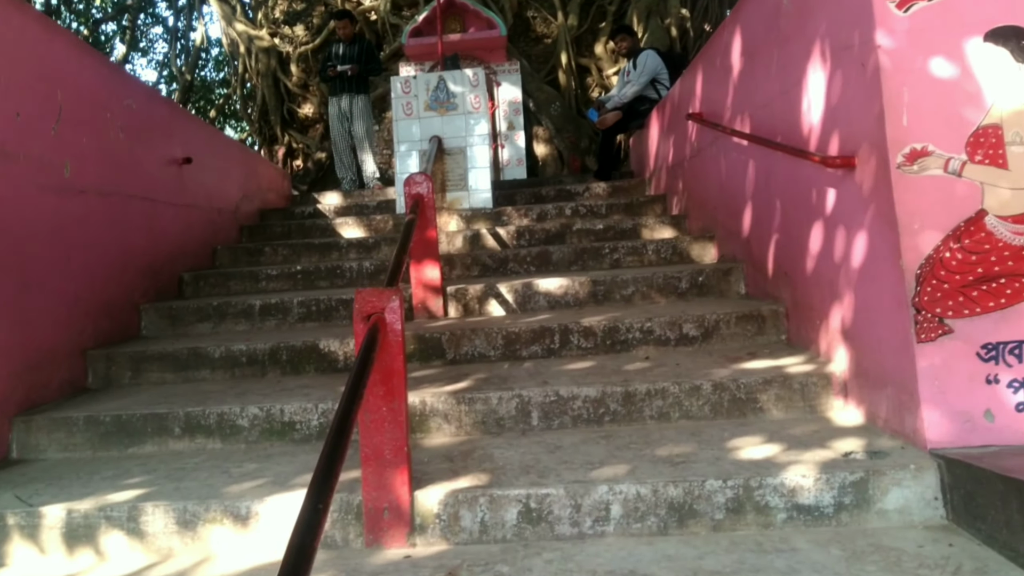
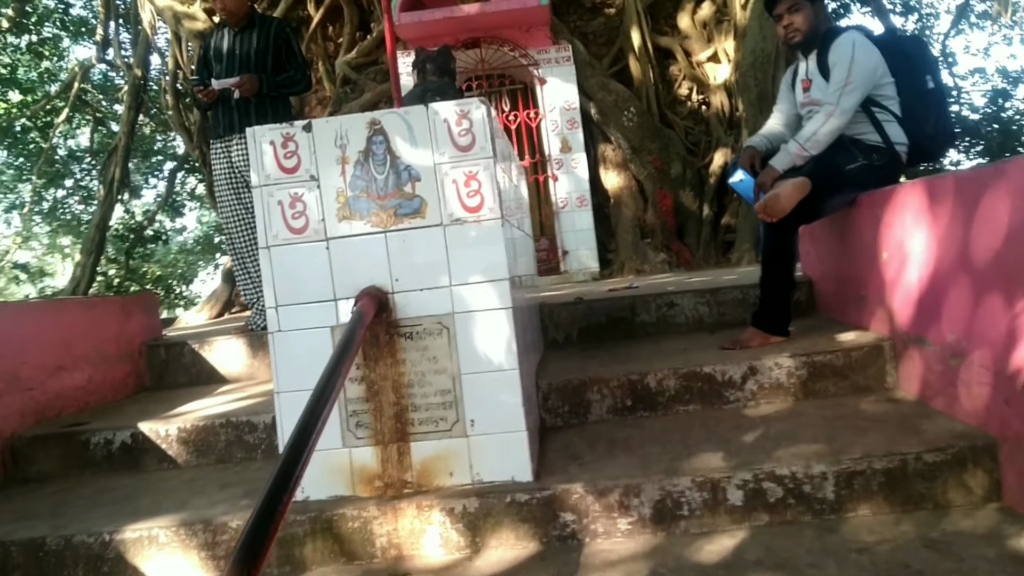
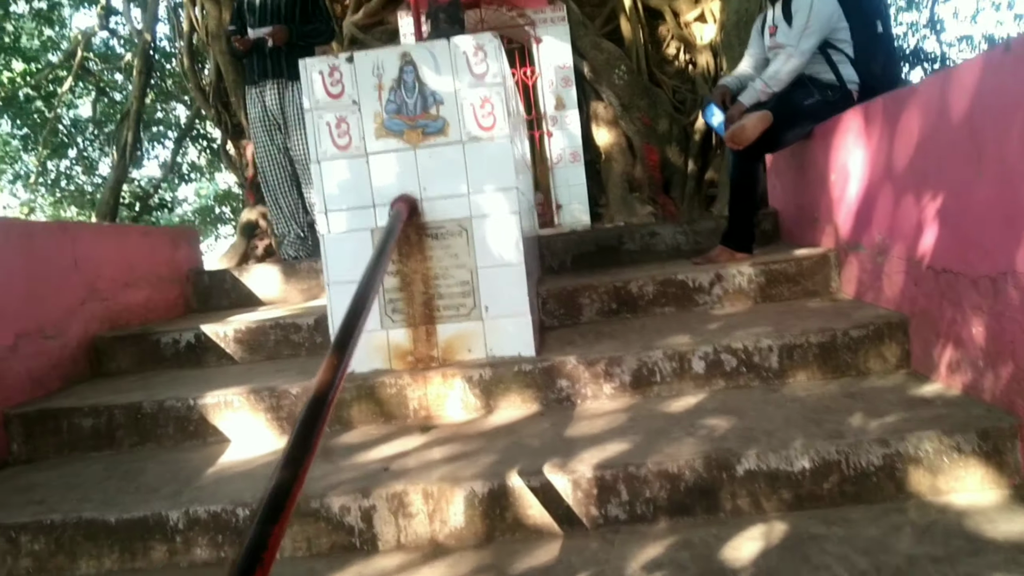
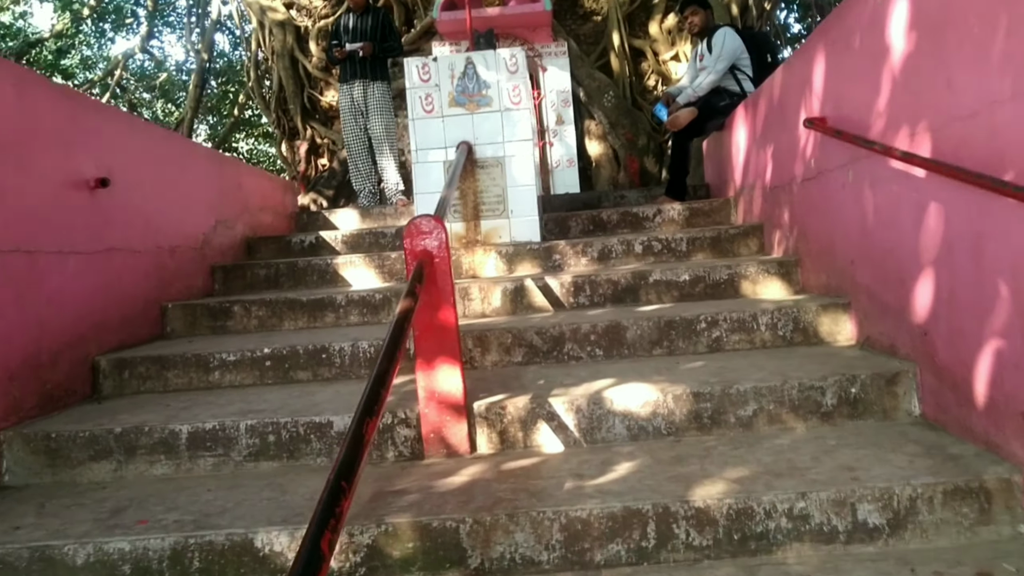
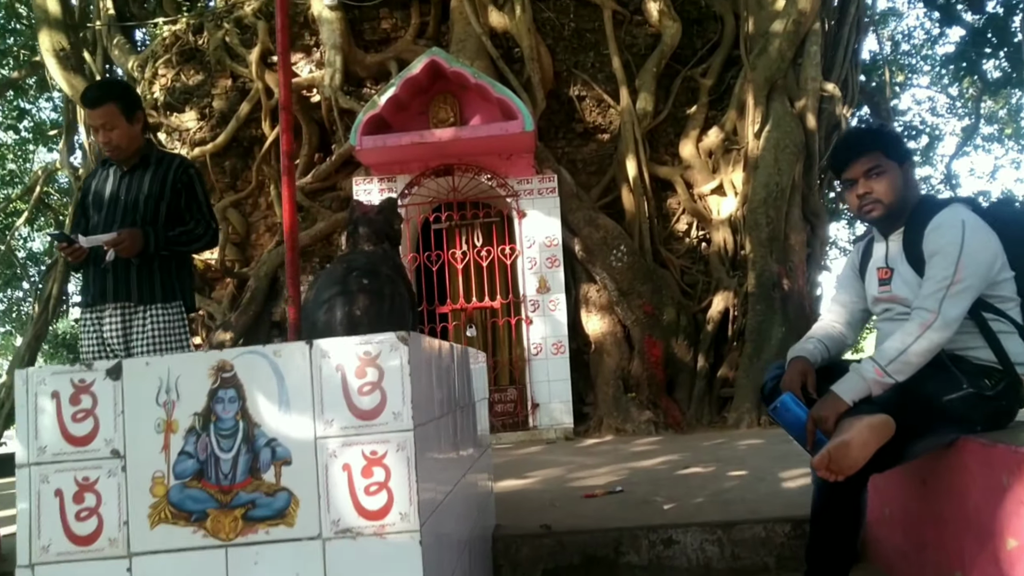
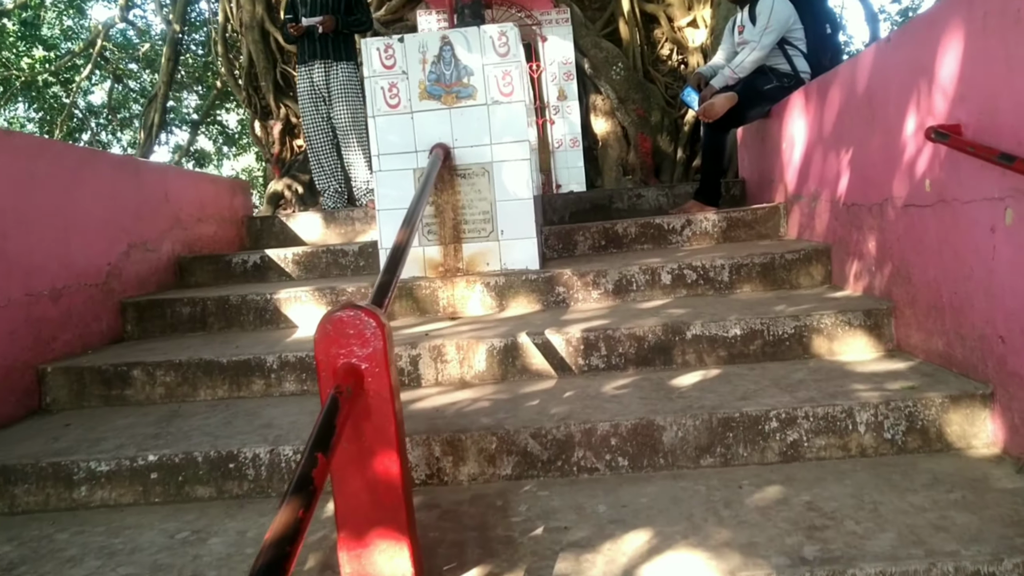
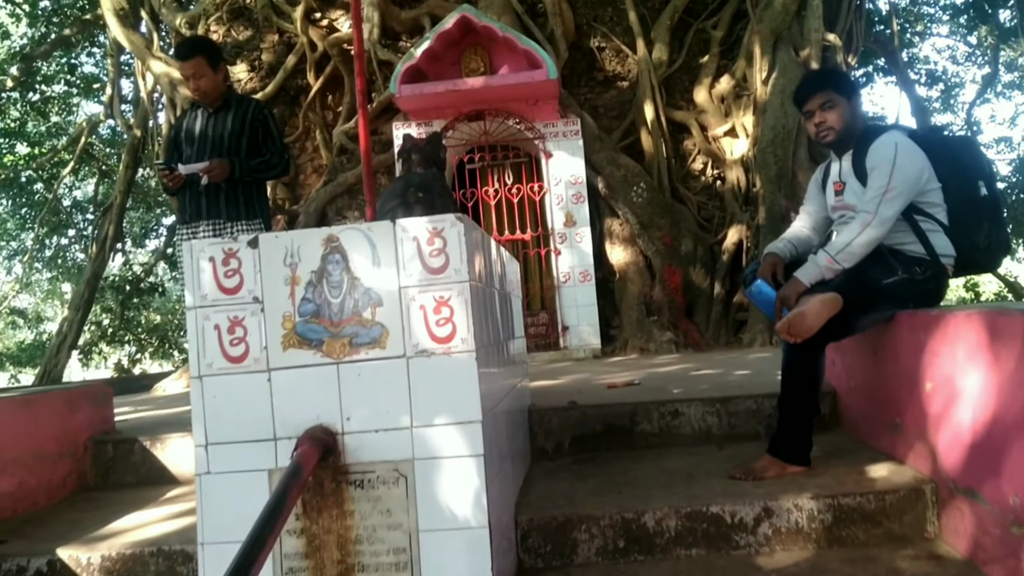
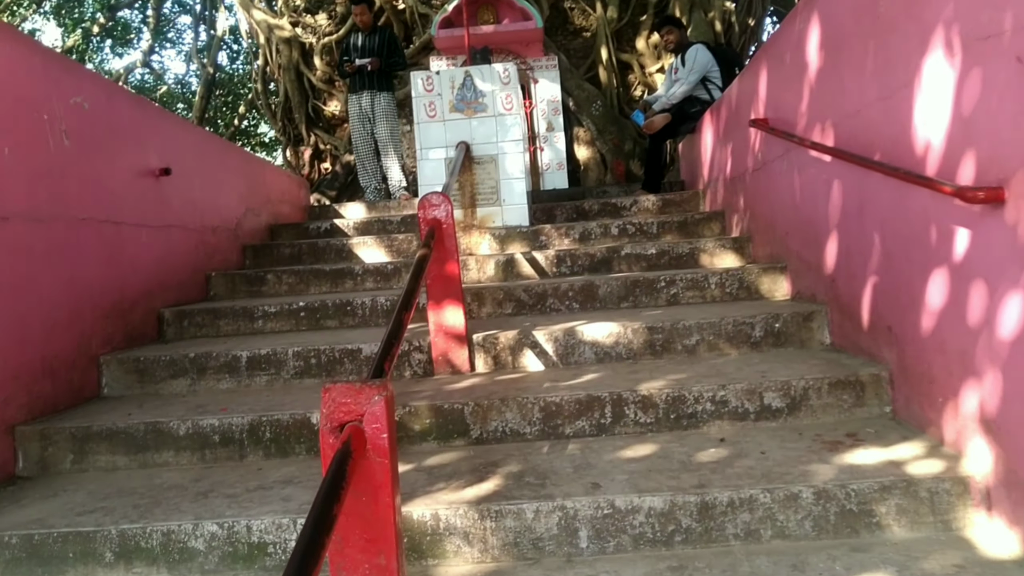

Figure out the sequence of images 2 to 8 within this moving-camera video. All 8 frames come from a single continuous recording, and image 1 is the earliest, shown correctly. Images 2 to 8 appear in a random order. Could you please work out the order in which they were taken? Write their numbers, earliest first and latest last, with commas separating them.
8, 4, 6, 3, 2, 7, 5
